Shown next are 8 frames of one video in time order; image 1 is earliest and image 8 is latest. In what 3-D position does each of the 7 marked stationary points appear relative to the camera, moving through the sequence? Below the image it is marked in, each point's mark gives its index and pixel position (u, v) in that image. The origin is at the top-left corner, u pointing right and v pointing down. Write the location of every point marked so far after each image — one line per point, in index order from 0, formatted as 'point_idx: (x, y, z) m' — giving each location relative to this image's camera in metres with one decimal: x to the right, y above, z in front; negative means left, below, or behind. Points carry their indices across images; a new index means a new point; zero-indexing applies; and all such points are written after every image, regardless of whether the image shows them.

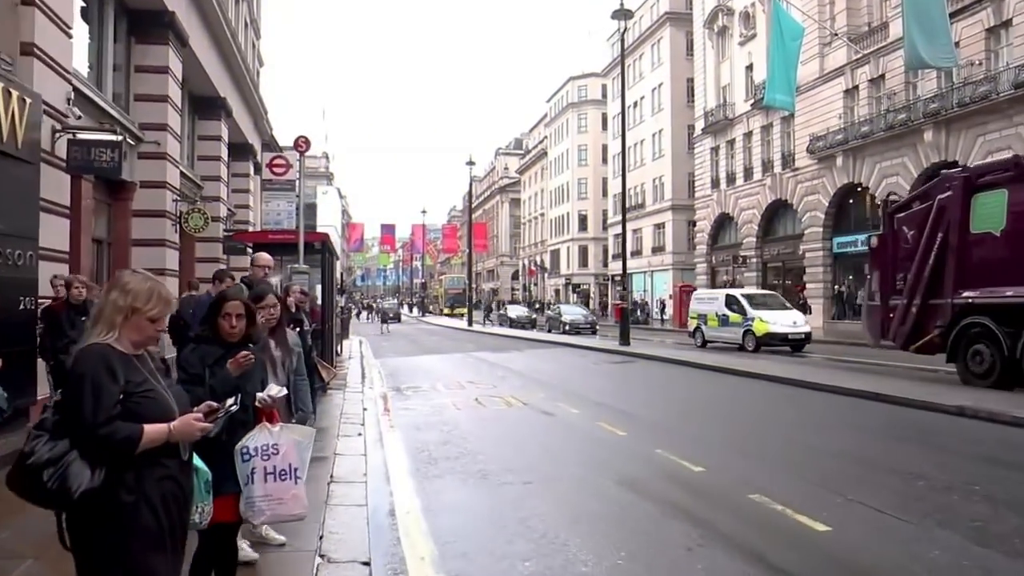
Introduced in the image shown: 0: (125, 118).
0: (-9.6, +4.2, +19.9) m
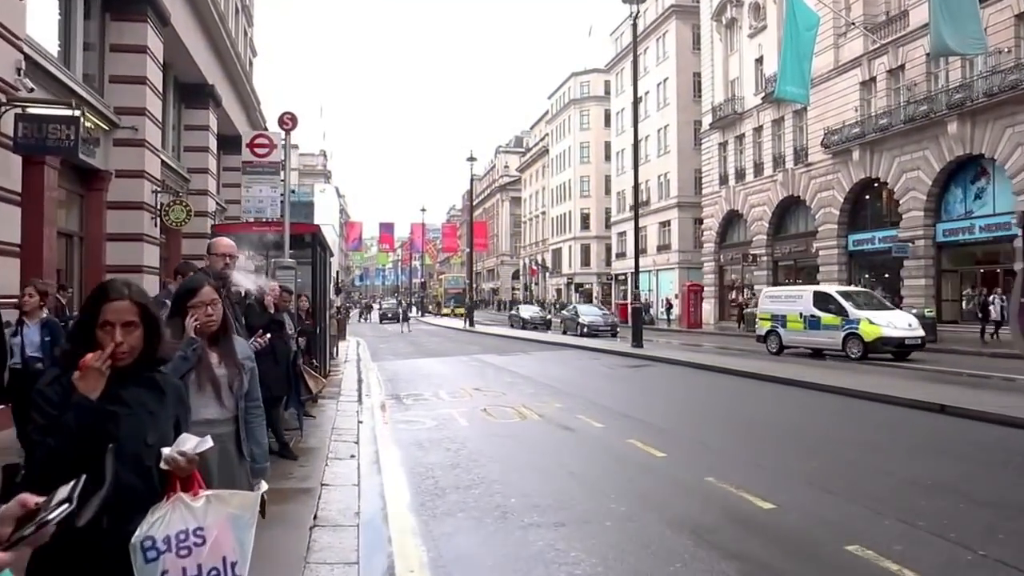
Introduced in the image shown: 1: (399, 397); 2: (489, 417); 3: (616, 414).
0: (-9.3, +4.2, +18.1) m
1: (-2.6, -2.5, +18.5) m
2: (-0.4, -2.4, +14.6) m
3: (+1.9, -2.3, +15.0) m
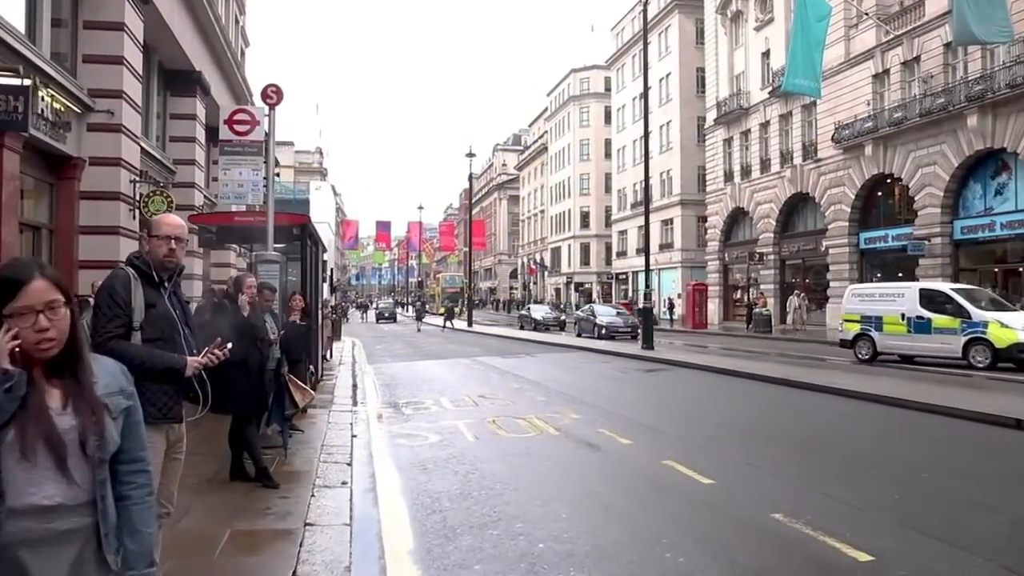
0: (-9.1, +4.3, +16.5) m
1: (-2.4, -2.5, +16.9) m
2: (-0.2, -2.3, +13.1) m
3: (+2.1, -2.3, +13.4) m
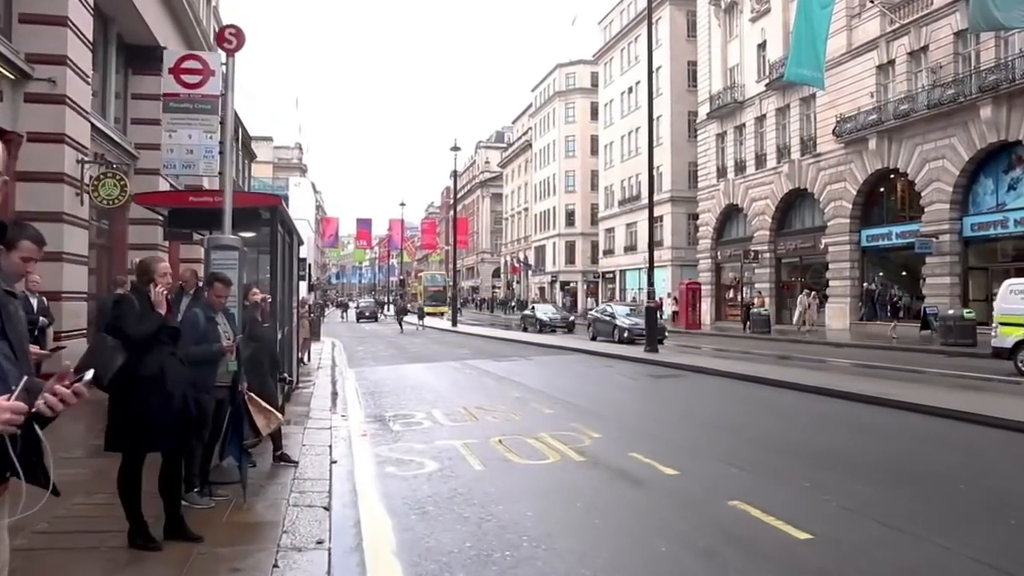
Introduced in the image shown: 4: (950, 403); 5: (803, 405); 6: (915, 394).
0: (-9.0, +4.4, +14.0) m
1: (-2.4, -2.4, +14.7) m
2: (0.0, -2.3, +10.9) m
3: (+2.2, -2.2, +11.3) m
4: (+9.4, -2.4, +17.0) m
5: (+6.3, -2.5, +17.5) m
6: (+10.0, -2.5, +20.0) m
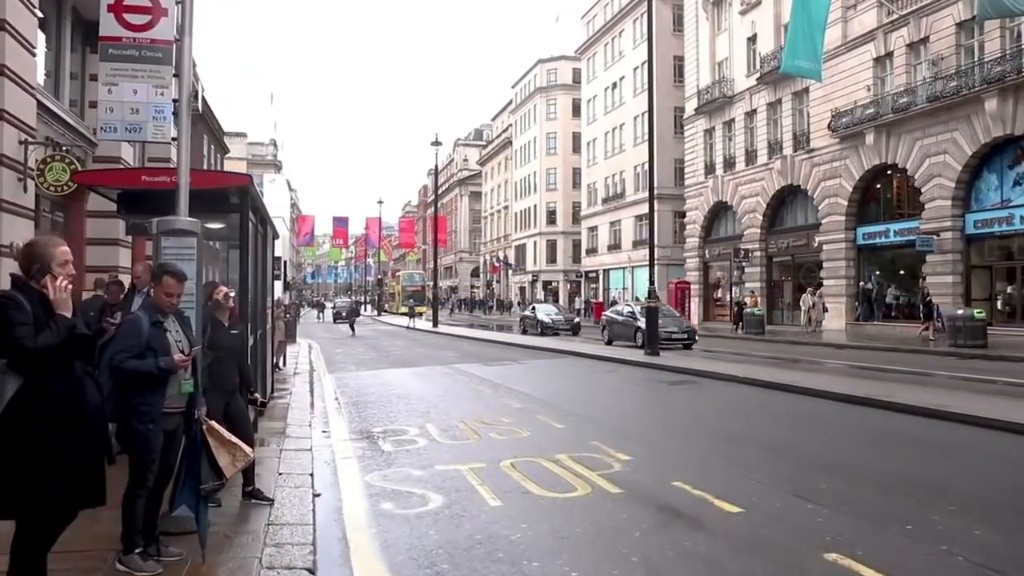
0: (-8.9, +4.4, +12.0) m
1: (-2.2, -2.4, +12.8) m
2: (+0.2, -2.2, +9.1) m
3: (+2.4, -2.2, +9.5) m
4: (+9.4, -2.4, +15.4) m
5: (+6.3, -2.5, +15.9) m
6: (+9.9, -2.5, +18.5) m
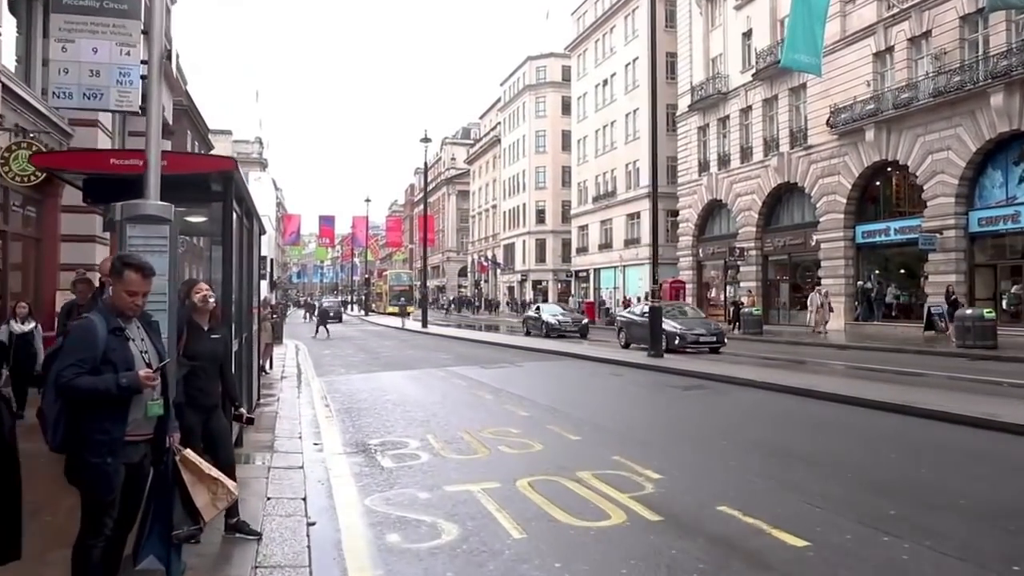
0: (-8.7, +4.4, +10.7) m
1: (-2.1, -2.3, +11.7) m
2: (+0.4, -2.2, +8.0) m
3: (+2.7, -2.2, +8.5) m
4: (+9.5, -2.4, +14.5) m
5: (+6.4, -2.5, +14.9) m
6: (+10.0, -2.5, +17.5) m
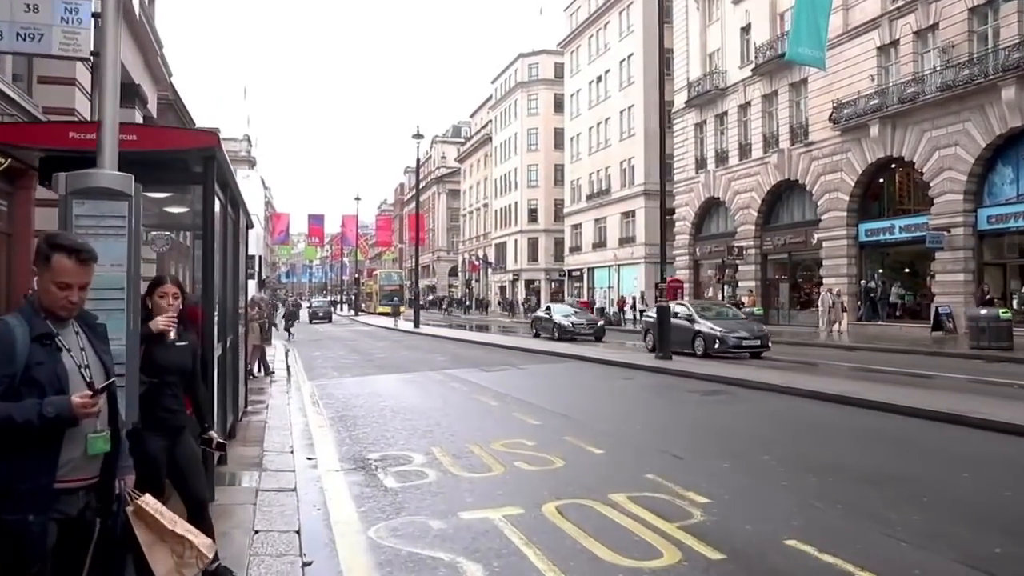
0: (-8.5, +4.5, +9.4) m
1: (-1.9, -2.3, +10.4) m
2: (+0.7, -2.2, +6.8) m
3: (+2.9, -2.1, +7.3) m
4: (+9.7, -2.3, +13.5) m
5: (+6.6, -2.4, +13.8) m
6: (+10.1, -2.4, +16.5) m
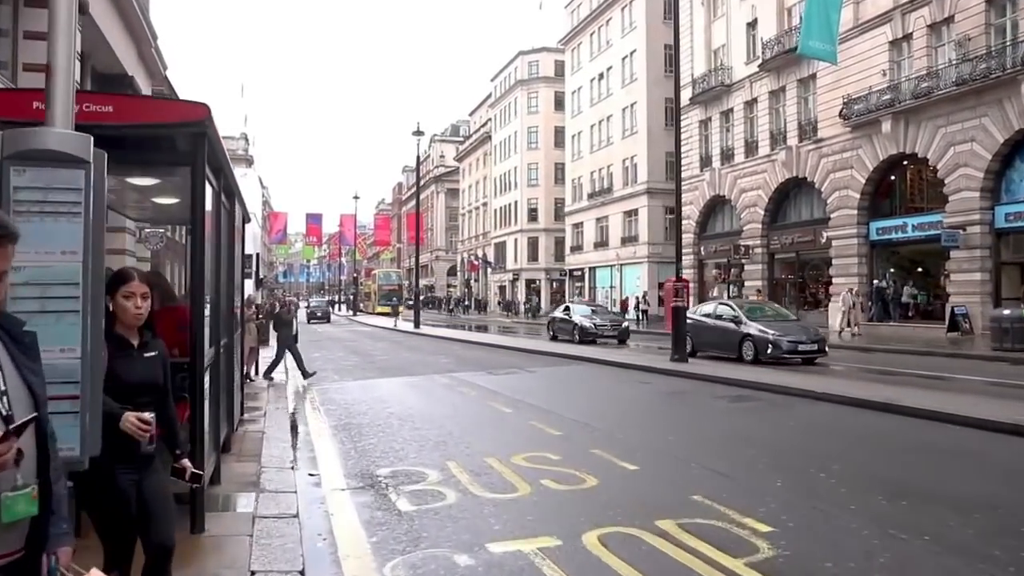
0: (-8.2, +4.5, +8.4) m
1: (-1.6, -2.3, +9.5) m
2: (+1.0, -2.2, +5.8) m
3: (+3.2, -2.1, +6.3) m
4: (+10.0, -2.3, +12.5) m
5: (+6.9, -2.4, +12.8) m
6: (+10.4, -2.4, +15.5) m
